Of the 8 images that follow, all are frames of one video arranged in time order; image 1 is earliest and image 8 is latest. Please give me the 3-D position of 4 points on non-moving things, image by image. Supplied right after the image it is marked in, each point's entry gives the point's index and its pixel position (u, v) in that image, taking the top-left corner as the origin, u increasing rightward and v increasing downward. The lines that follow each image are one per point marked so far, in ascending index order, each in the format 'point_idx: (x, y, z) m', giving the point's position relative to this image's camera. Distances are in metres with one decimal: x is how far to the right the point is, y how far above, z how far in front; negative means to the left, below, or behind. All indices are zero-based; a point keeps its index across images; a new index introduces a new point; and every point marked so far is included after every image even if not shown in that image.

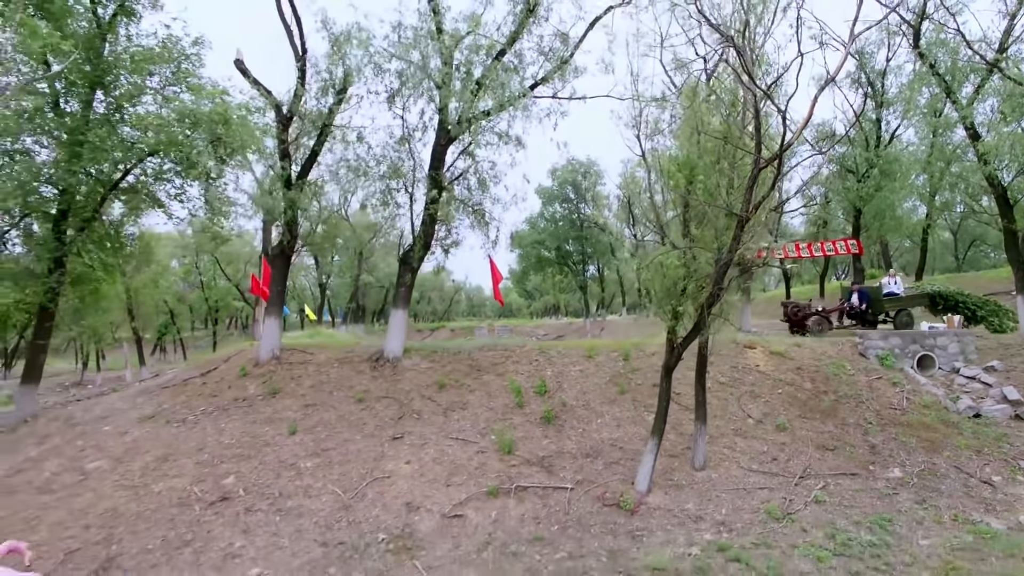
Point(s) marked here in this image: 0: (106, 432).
0: (-8.1, -2.8, +11.4) m
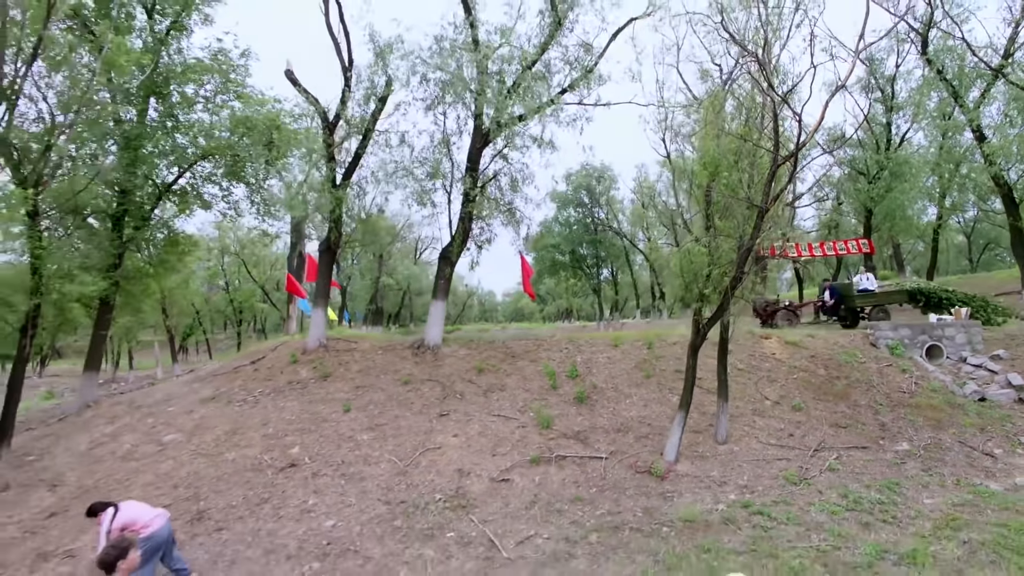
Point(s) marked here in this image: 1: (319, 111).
0: (-7.4, -2.7, +12.4) m
1: (-4.9, +4.5, +14.6) m
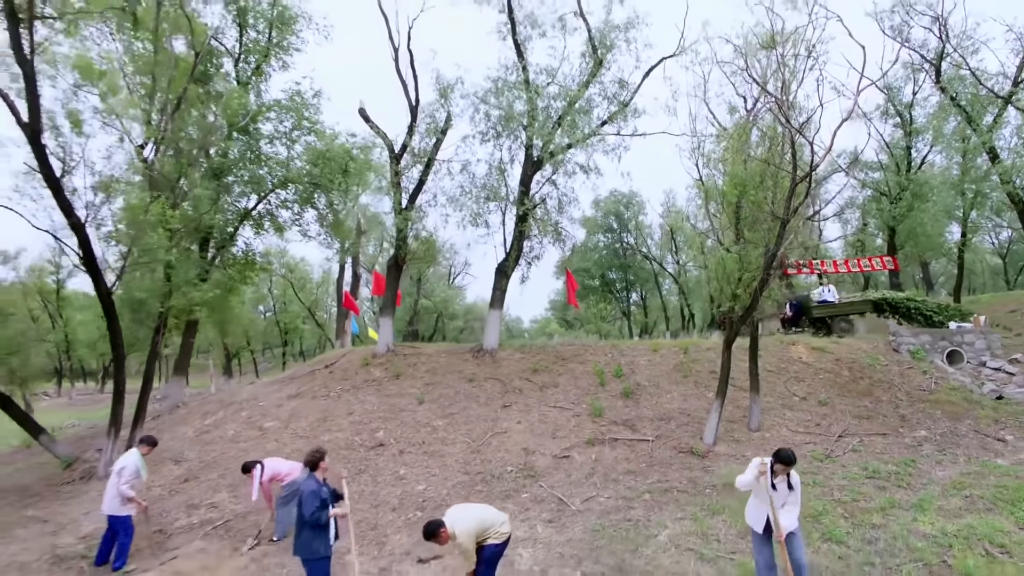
0: (-6.2, -2.9, +14.2) m
1: (-3.6, +4.1, +16.6) m
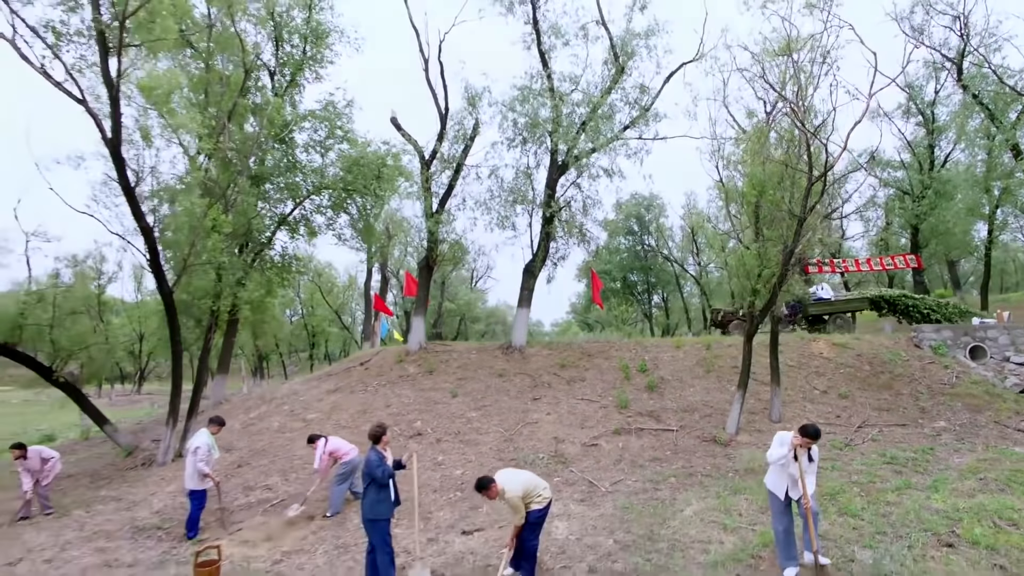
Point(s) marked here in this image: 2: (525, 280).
0: (-5.4, -2.9, +15.0) m
1: (-2.8, +4.1, +17.4) m
2: (+0.3, +0.2, +15.7) m
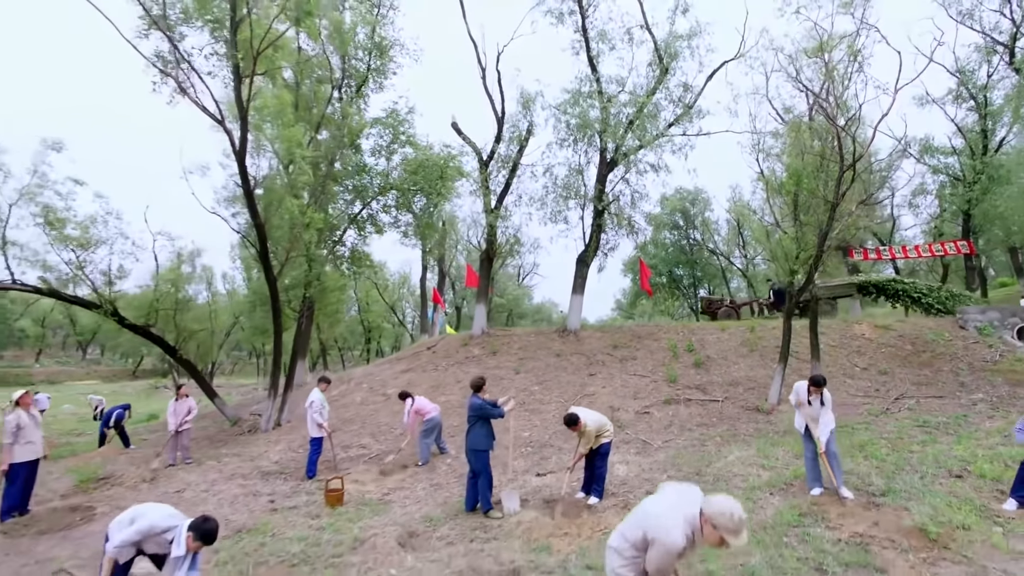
0: (-3.8, -2.7, +16.7) m
1: (-1.2, +4.4, +18.9) m
2: (+1.9, +0.6, +17.0) m
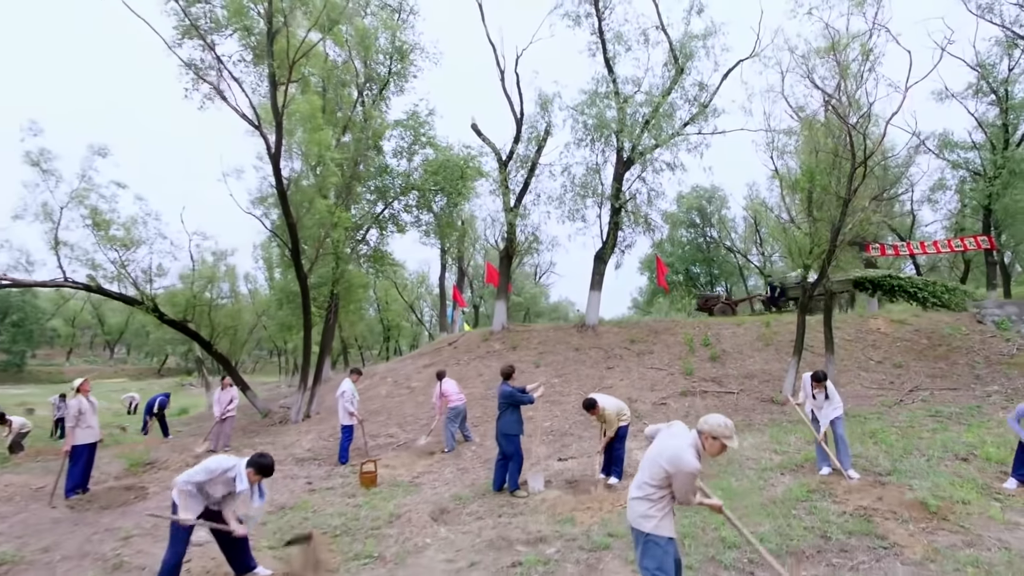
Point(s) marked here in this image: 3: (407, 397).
0: (-3.2, -2.6, +17.3) m
1: (-0.5, +4.5, +19.4) m
2: (+2.5, +0.7, +17.4) m
3: (-2.7, -2.9, +15.0) m
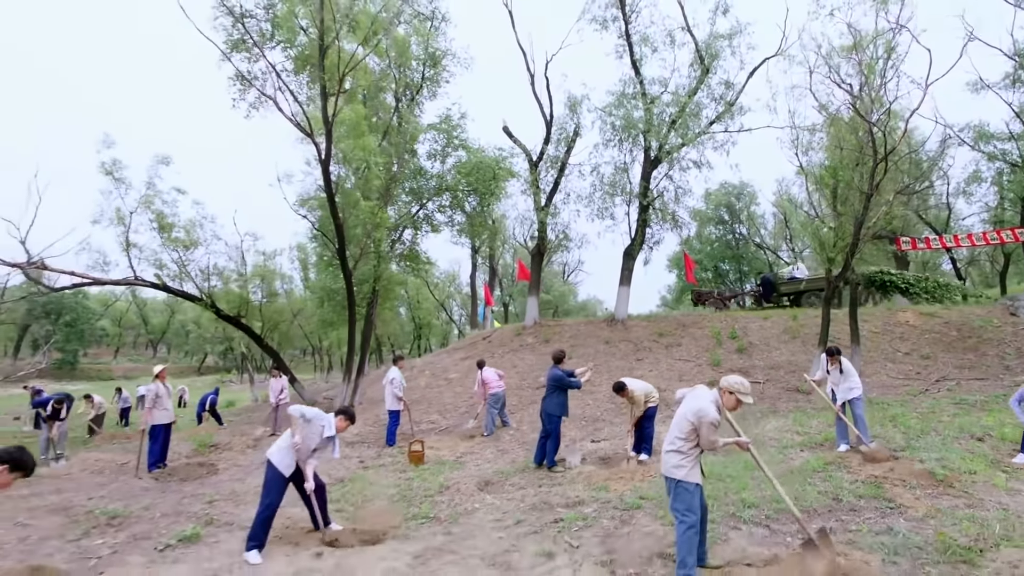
0: (-2.2, -2.5, +18.1) m
1: (+0.5, +4.7, +20.0) m
2: (+3.5, +0.8, +18.0) m
3: (-1.8, -2.8, +15.8) m
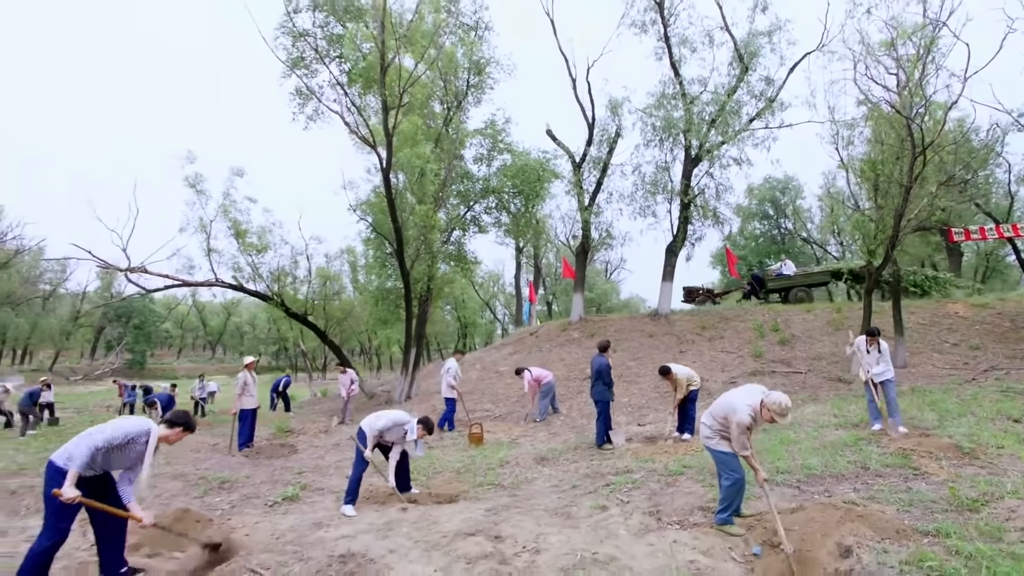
0: (-0.7, -2.4, +19.0) m
1: (+2.1, +4.8, +20.8) m
2: (+5.0, +1.0, +18.5) m
3: (-0.5, -2.7, +16.7) m
